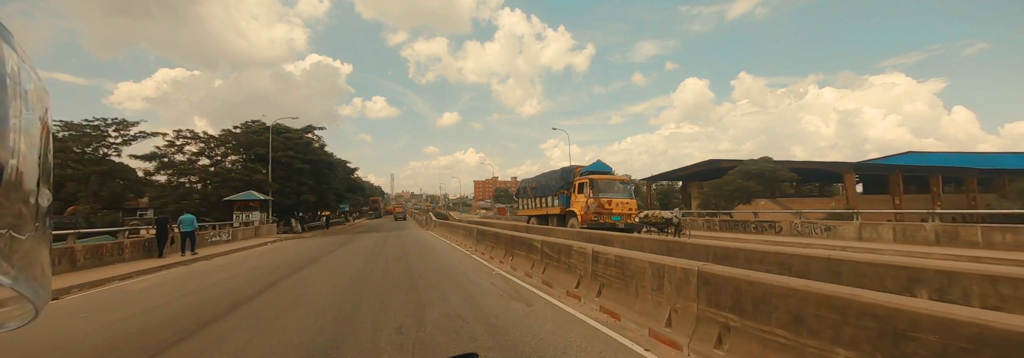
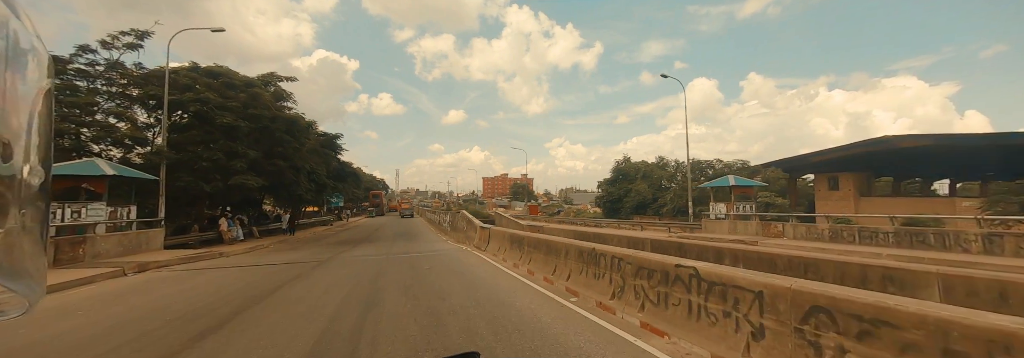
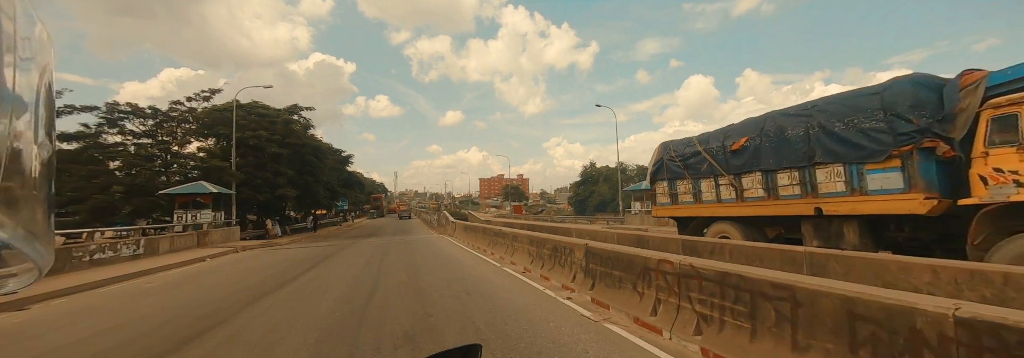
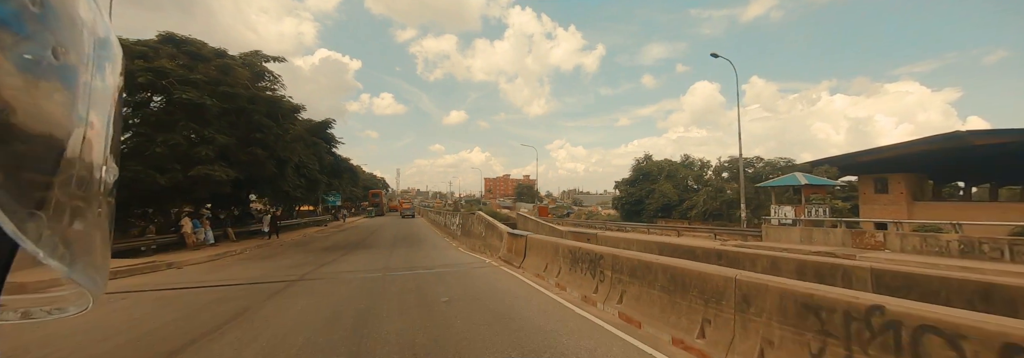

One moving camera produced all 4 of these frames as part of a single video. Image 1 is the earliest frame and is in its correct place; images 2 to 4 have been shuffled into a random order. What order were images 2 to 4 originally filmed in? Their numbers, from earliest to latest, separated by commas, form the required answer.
3, 2, 4
